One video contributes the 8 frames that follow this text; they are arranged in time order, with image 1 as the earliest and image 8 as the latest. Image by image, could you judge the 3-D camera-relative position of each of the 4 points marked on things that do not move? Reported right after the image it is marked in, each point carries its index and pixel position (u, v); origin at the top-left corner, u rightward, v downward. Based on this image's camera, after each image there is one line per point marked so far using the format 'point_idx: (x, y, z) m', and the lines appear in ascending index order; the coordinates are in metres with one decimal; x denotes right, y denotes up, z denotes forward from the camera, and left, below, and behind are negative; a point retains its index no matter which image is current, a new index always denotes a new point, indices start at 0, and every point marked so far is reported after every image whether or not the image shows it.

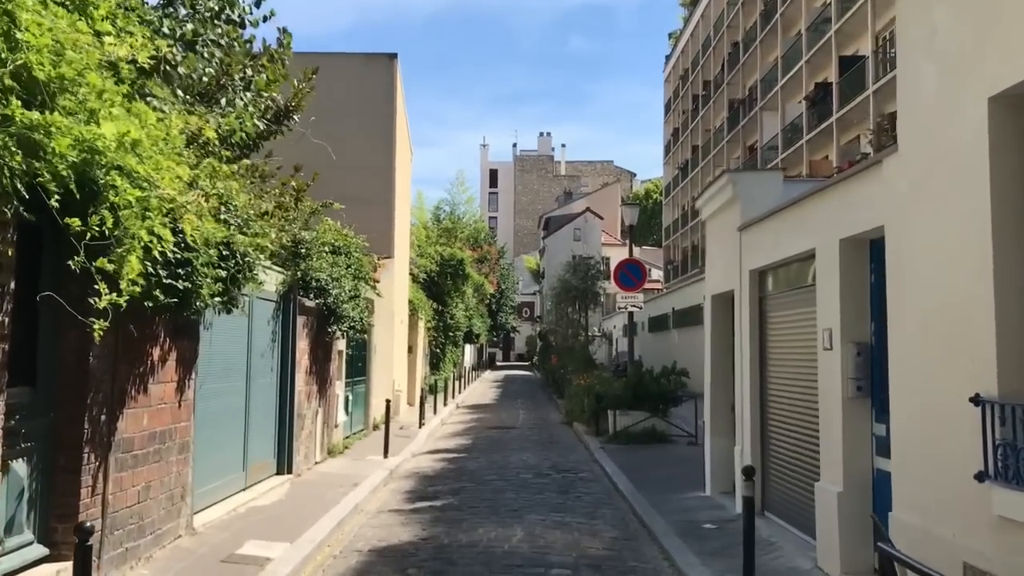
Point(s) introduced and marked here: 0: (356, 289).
0: (-2.3, 0.0, +14.0) m
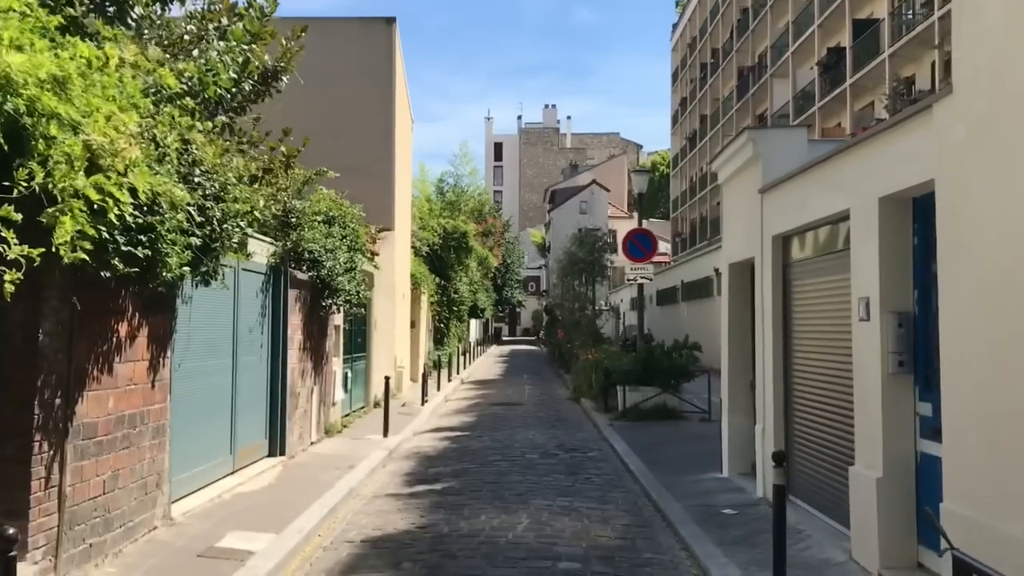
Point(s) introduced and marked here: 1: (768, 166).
0: (-2.2, +0.4, +13.3) m
1: (+2.5, +1.2, +9.2) m
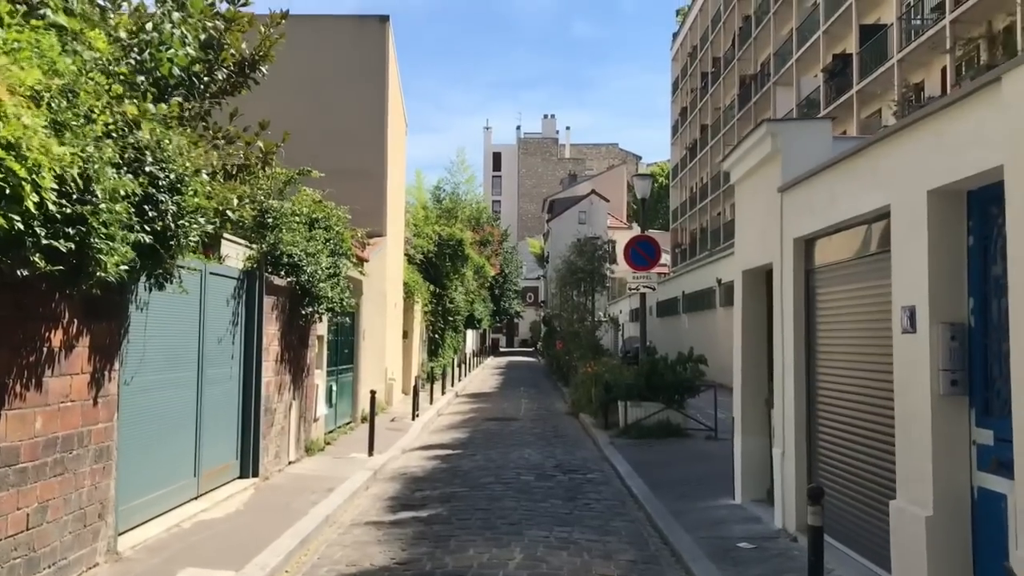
0: (-2.3, +0.3, +12.5) m
1: (+2.4, +1.1, +8.3) m
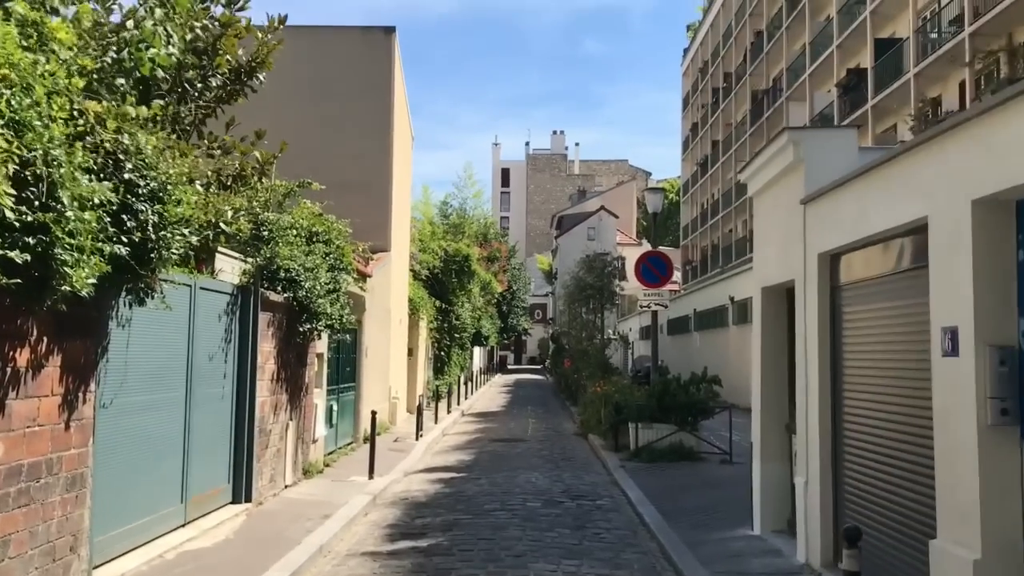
0: (-2.2, +0.1, +12.0) m
1: (+2.5, +1.0, +7.8) m
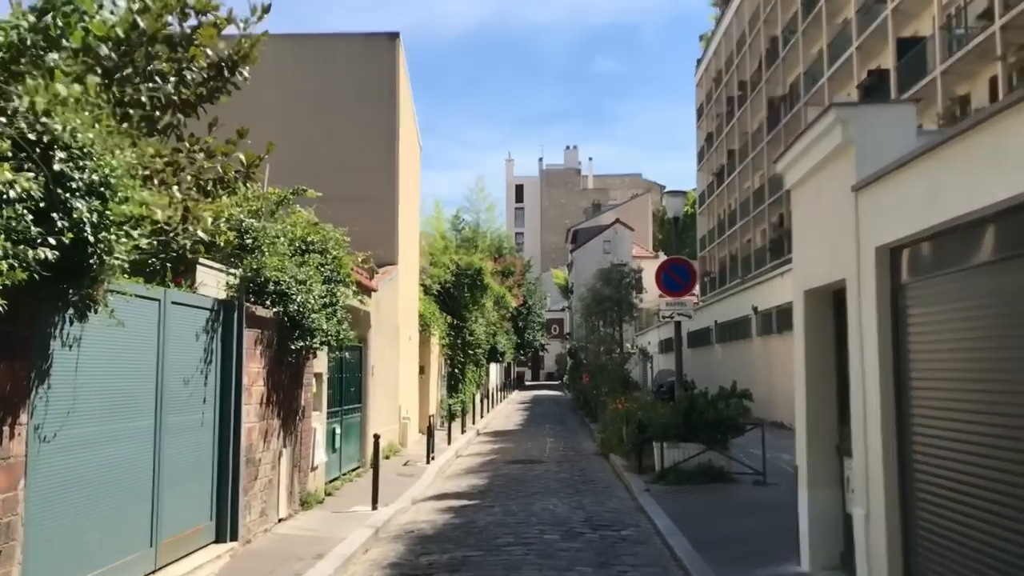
0: (-2.1, -0.1, +11.0) m
1: (+2.5, +1.0, +6.8) m
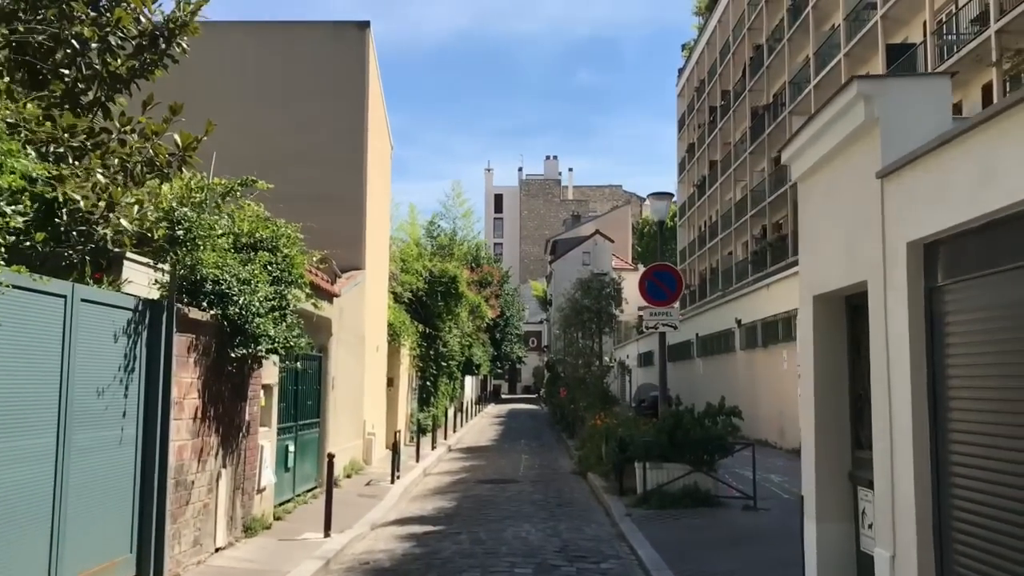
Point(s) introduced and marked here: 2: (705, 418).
0: (-2.4, -0.1, +9.9) m
1: (+2.3, +0.9, +5.8) m
2: (+2.7, -1.8, +13.1) m
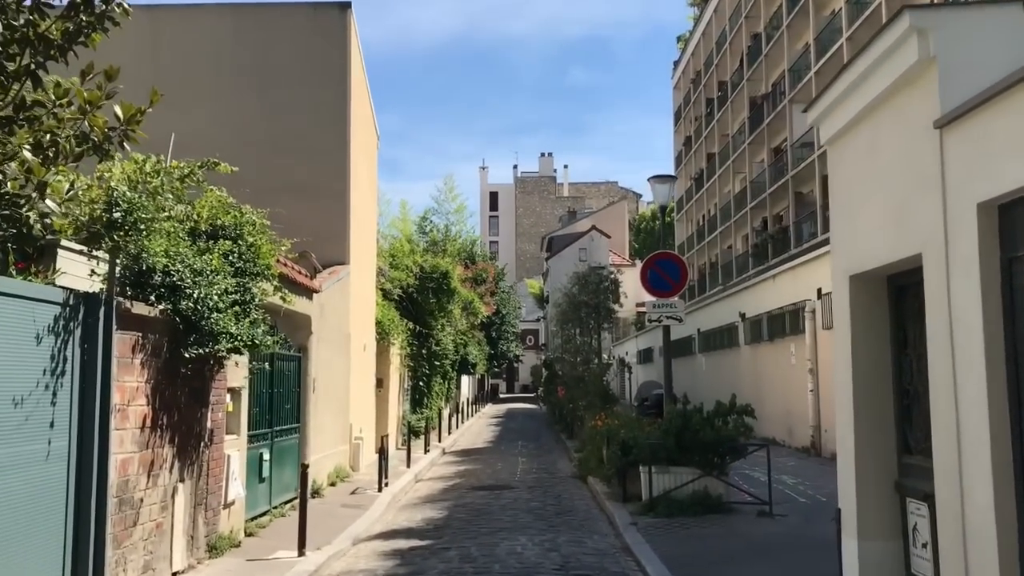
0: (-2.5, -0.1, +8.9) m
1: (+2.2, +1.1, +4.8) m
2: (+2.6, -1.6, +12.1) m
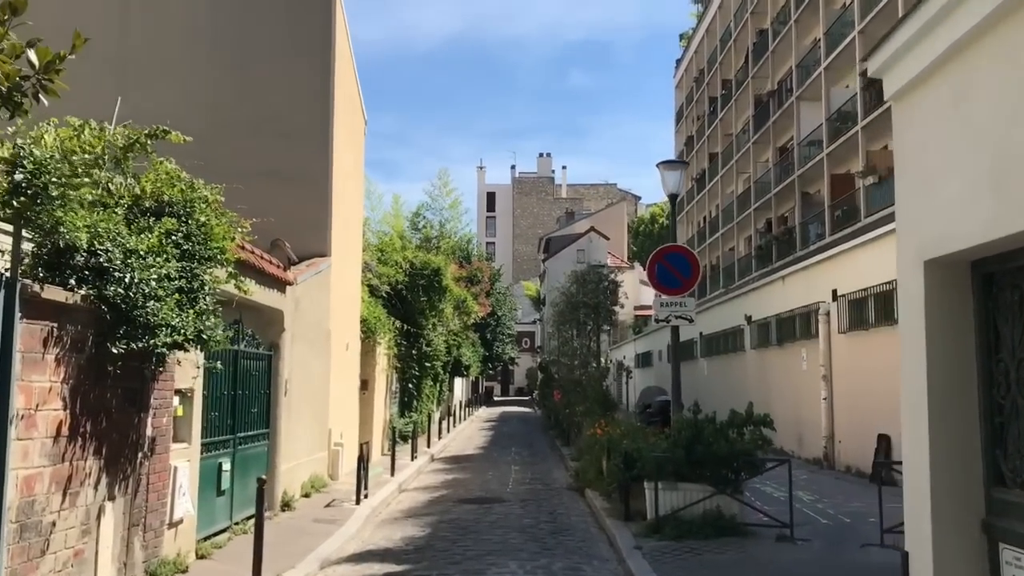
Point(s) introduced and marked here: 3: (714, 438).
0: (-2.5, +0.1, +7.7) m
1: (+2.2, +1.1, +3.6) m
2: (+2.5, -1.6, +10.9) m
3: (+2.3, -1.7, +10.7) m
